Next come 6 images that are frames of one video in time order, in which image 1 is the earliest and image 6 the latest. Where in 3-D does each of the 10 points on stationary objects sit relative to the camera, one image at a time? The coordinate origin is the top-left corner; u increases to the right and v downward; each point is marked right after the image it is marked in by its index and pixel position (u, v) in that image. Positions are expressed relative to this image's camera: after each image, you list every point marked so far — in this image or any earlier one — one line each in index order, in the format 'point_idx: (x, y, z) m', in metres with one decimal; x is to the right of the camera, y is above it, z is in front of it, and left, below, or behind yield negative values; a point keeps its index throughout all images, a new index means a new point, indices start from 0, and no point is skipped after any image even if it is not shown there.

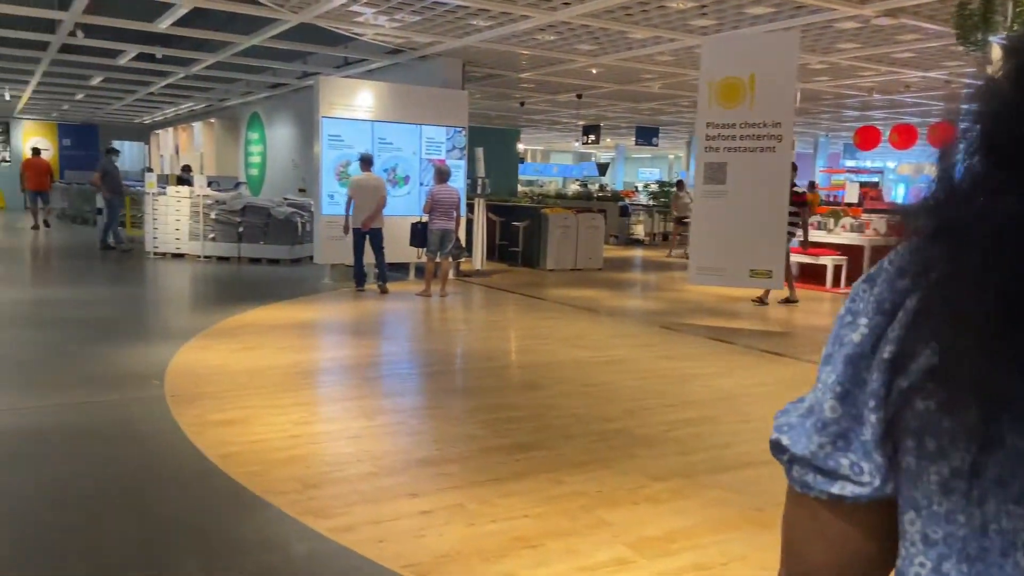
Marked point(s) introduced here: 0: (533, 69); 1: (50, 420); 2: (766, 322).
0: (+0.3, +3.5, +12.4) m
1: (-2.6, -0.7, +4.3) m
2: (+2.8, -0.4, +8.6) m
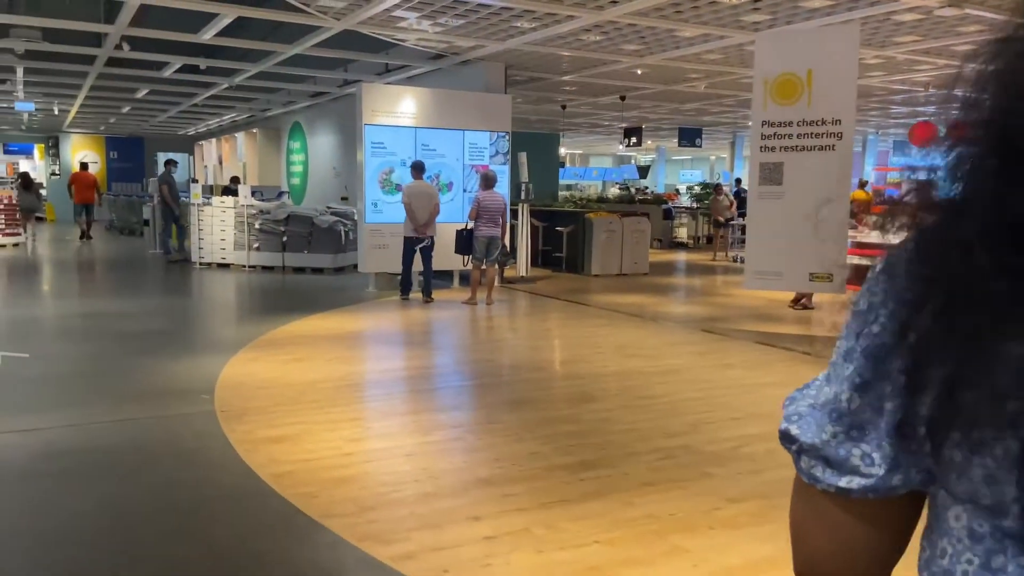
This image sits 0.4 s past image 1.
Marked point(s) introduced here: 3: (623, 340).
0: (+1.0, +3.4, +12.2) m
1: (-2.3, -0.8, +4.2) m
2: (+3.3, -0.4, +8.2) m
3: (+1.0, -0.5, +7.2) m
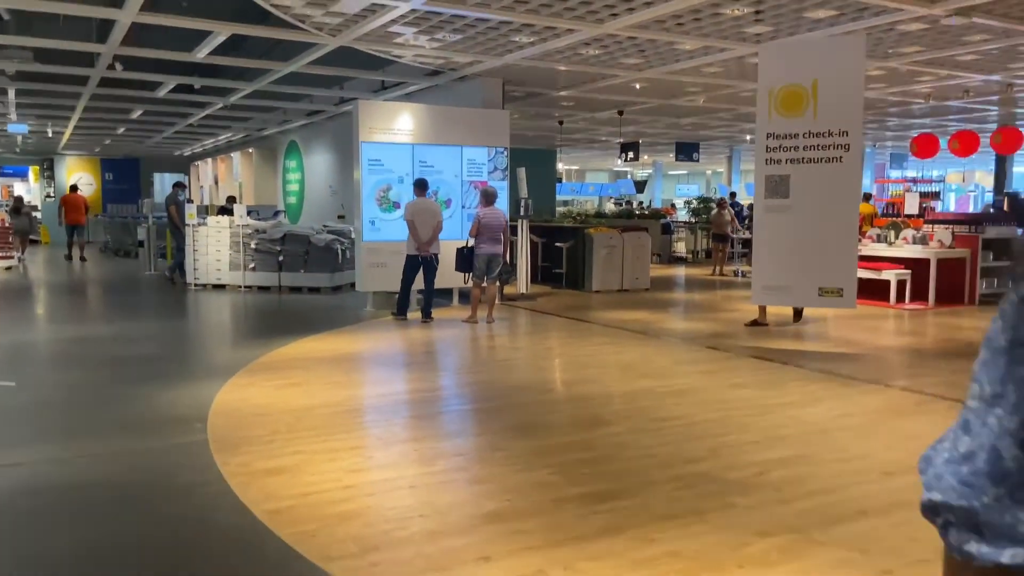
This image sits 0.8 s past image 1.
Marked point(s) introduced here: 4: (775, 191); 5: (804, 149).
0: (+1.0, +3.2, +12.1) m
1: (-2.2, -1.0, +4.0) m
2: (+3.3, -0.6, +8.0) m
3: (+1.1, -0.6, +7.0) m
4: (+2.5, +0.9, +7.2) m
5: (+2.7, +1.3, +7.1) m
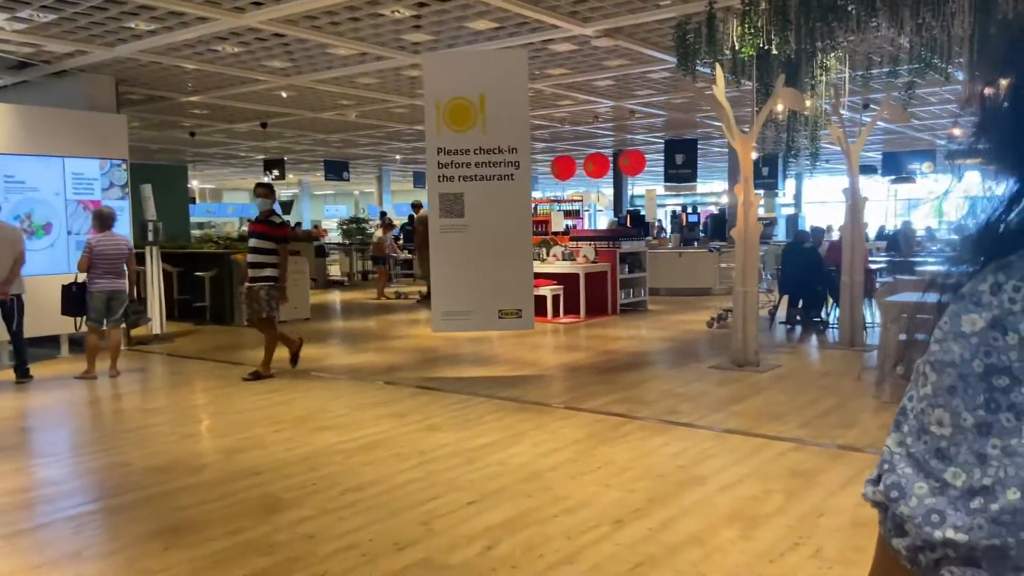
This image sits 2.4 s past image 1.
0: (-4.1, +2.7, +10.5) m
1: (-3.3, -1.3, +1.8) m
2: (0.0, -0.8, +7.8) m
3: (-1.6, -0.9, +6.0) m
4: (-0.6, +0.7, +6.8) m
5: (-0.3, +1.1, +6.7) m
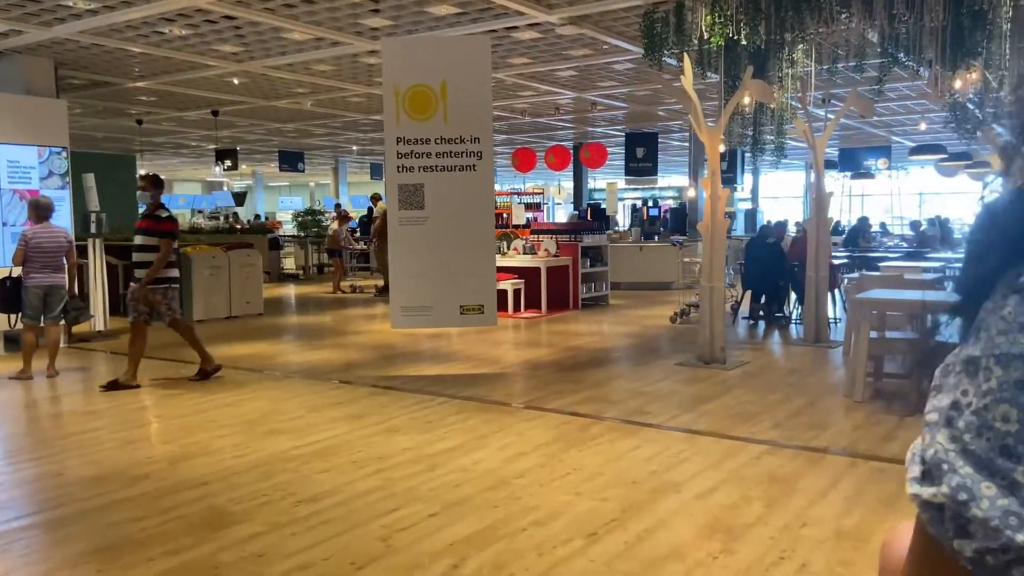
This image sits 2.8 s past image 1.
0: (-4.6, +2.8, +10.0) m
1: (-3.3, -1.3, +1.4) m
2: (-0.4, -0.7, +7.6) m
3: (-1.9, -0.9, +5.6) m
4: (-0.9, +0.7, +6.5) m
5: (-0.6, +1.1, +6.5) m
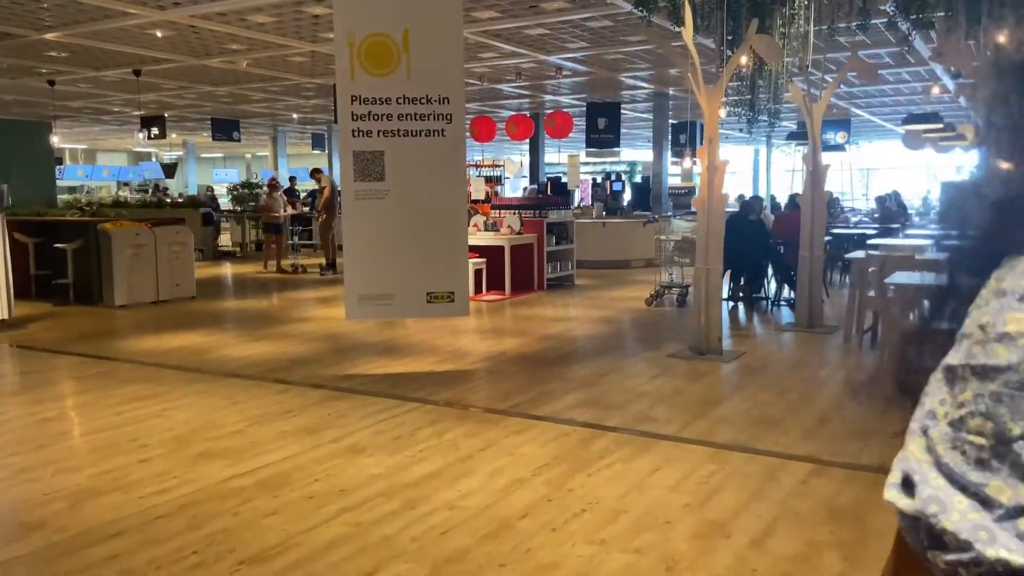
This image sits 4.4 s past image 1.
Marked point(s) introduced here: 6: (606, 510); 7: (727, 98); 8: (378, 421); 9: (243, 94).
0: (-5.1, +3.0, +8.7) m
1: (-3.1, -1.3, +0.4) m
2: (-0.7, -0.6, +6.7) m
3: (-2.0, -0.8, +4.7) m
4: (-1.1, +0.8, +5.6) m
5: (-0.8, +1.2, +5.5) m
6: (+0.4, -0.9, +3.2) m
7: (+2.0, +1.8, +7.4) m
8: (-0.8, -0.8, +4.6) m
9: (-4.9, +3.5, +14.1) m
